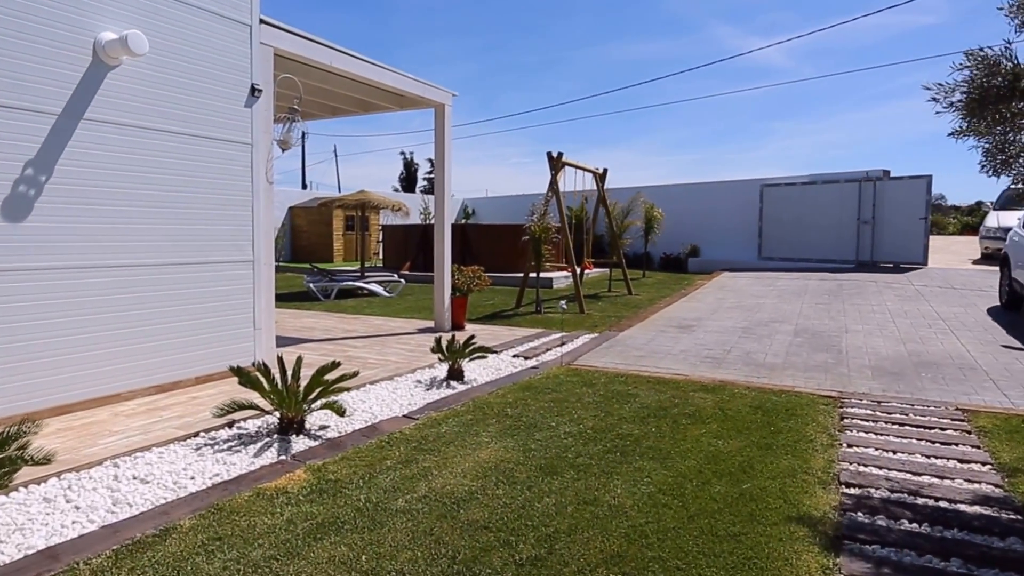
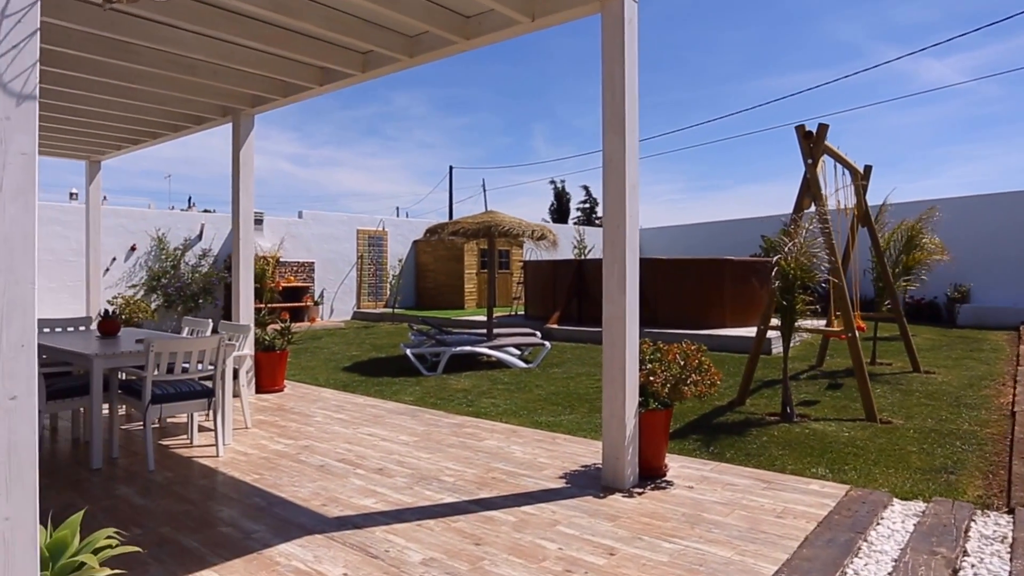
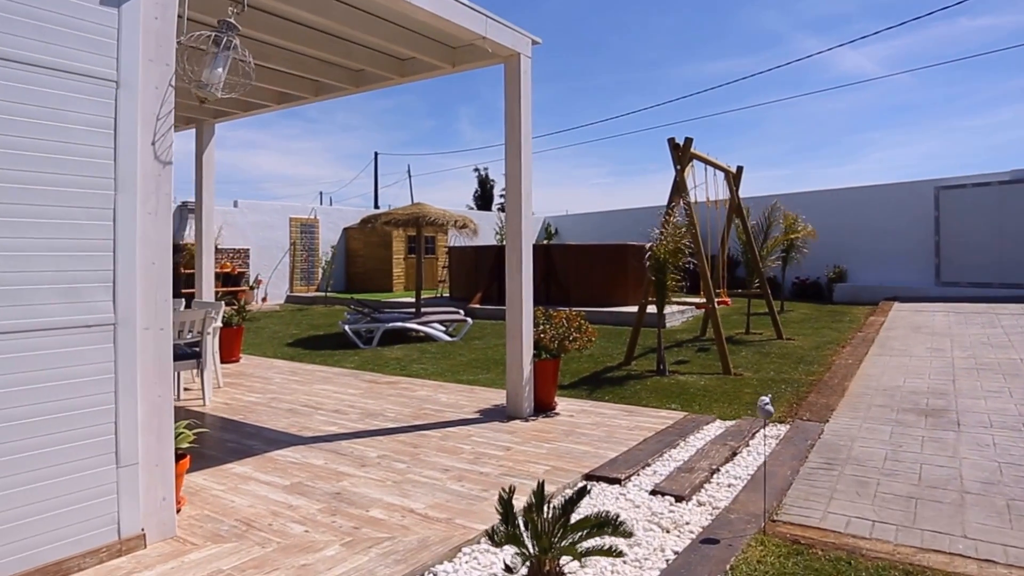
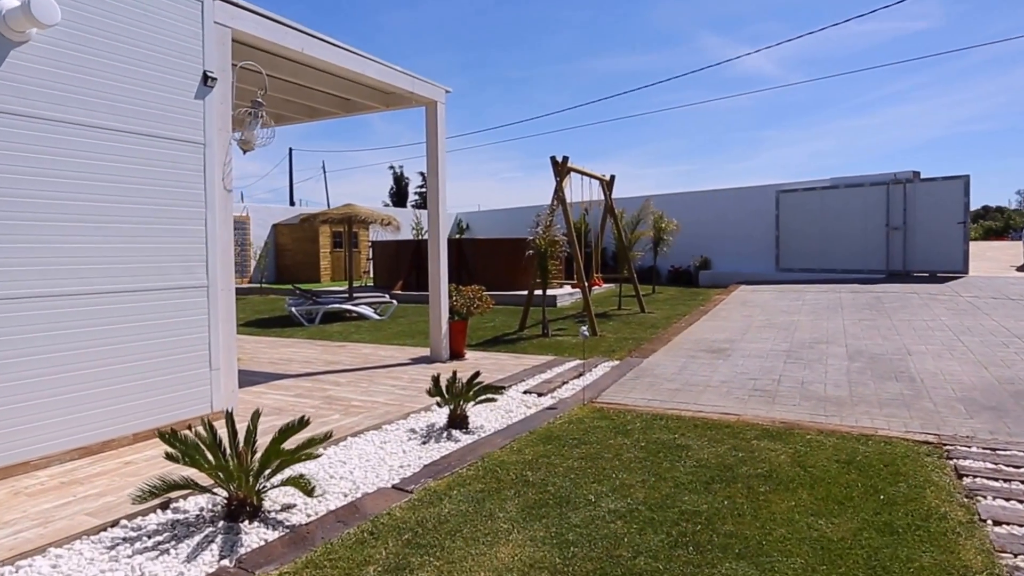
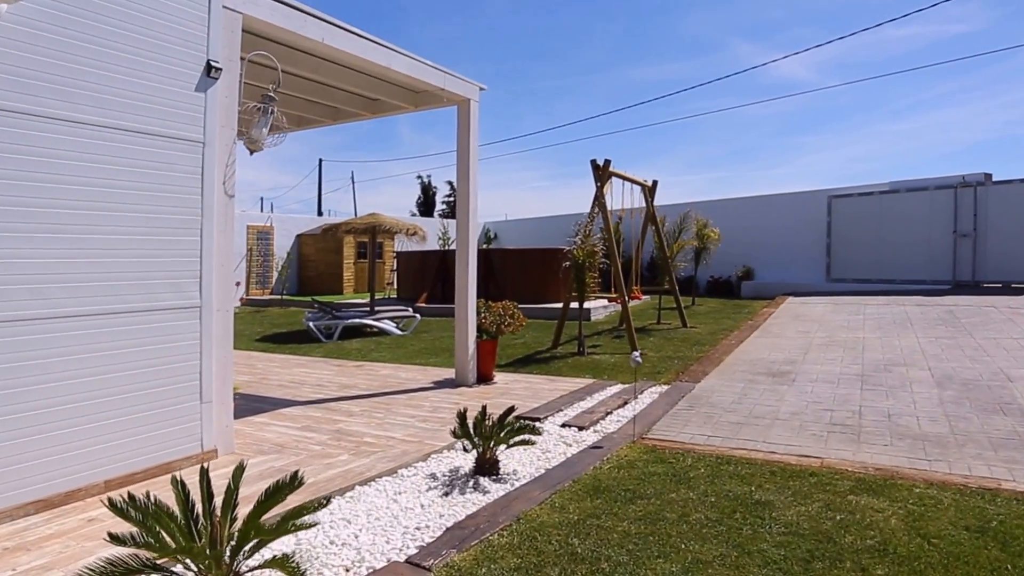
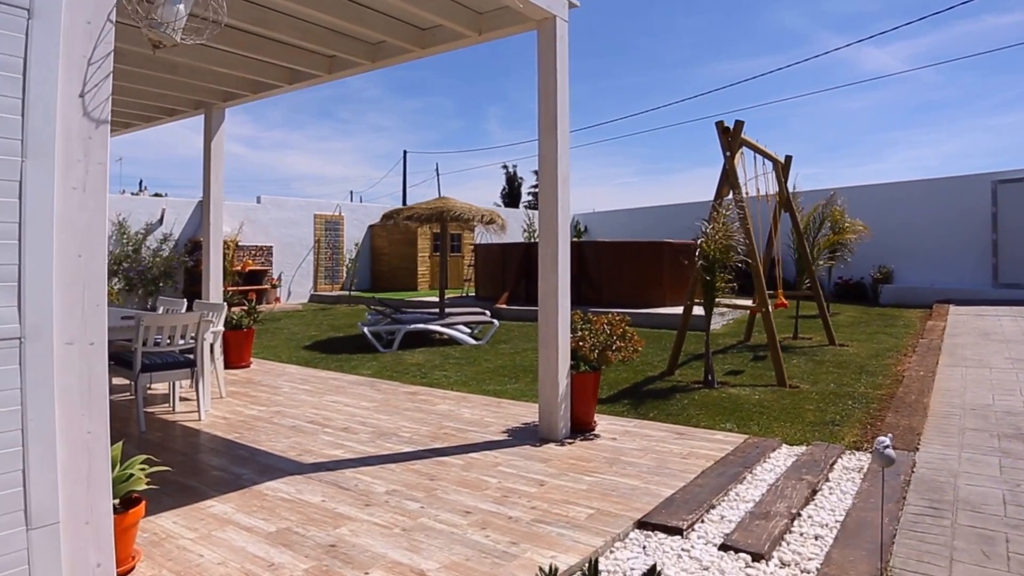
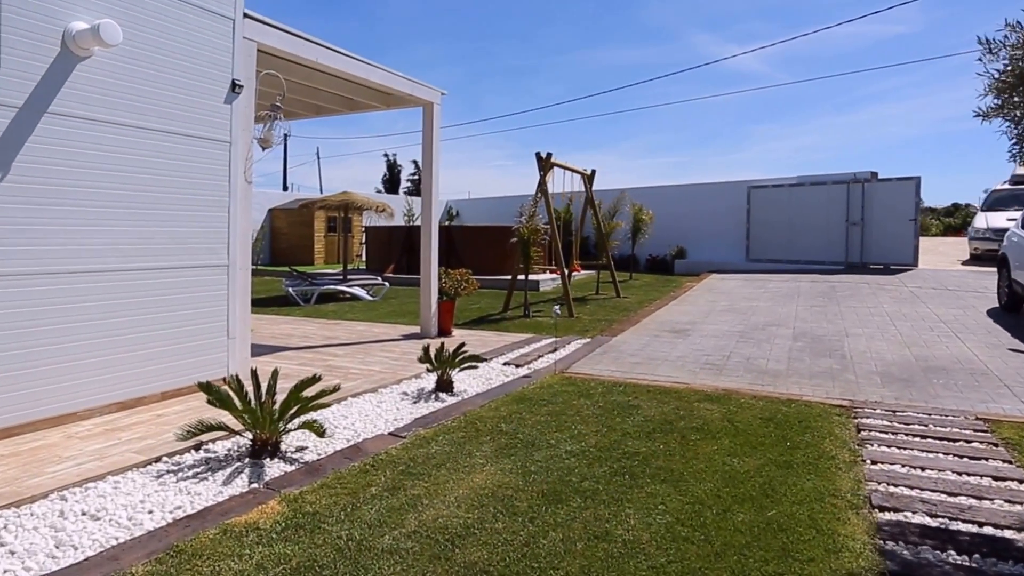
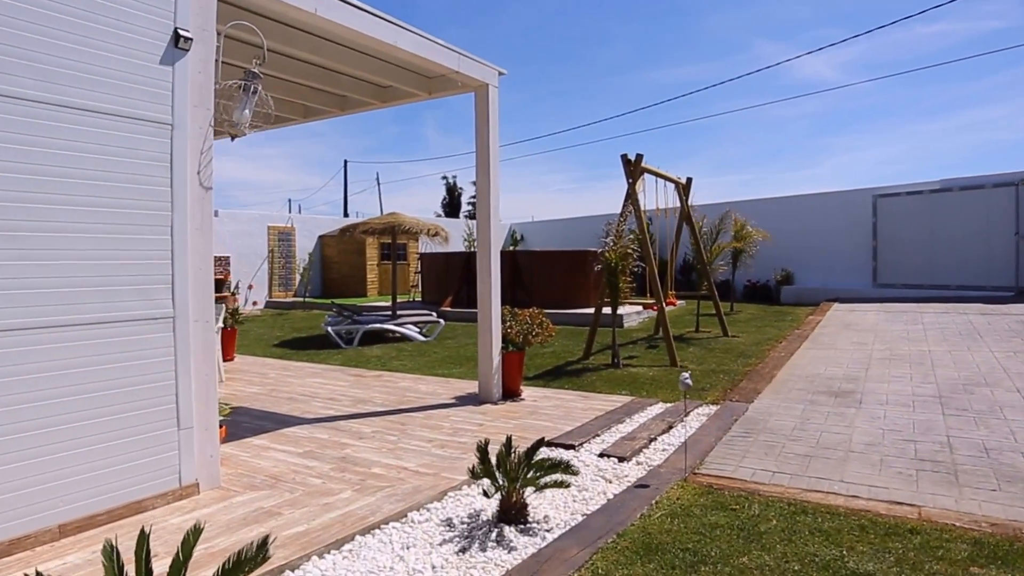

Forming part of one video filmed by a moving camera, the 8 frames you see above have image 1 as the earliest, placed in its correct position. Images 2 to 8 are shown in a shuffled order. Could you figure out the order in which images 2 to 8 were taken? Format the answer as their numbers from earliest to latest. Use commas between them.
7, 4, 5, 8, 3, 6, 2
